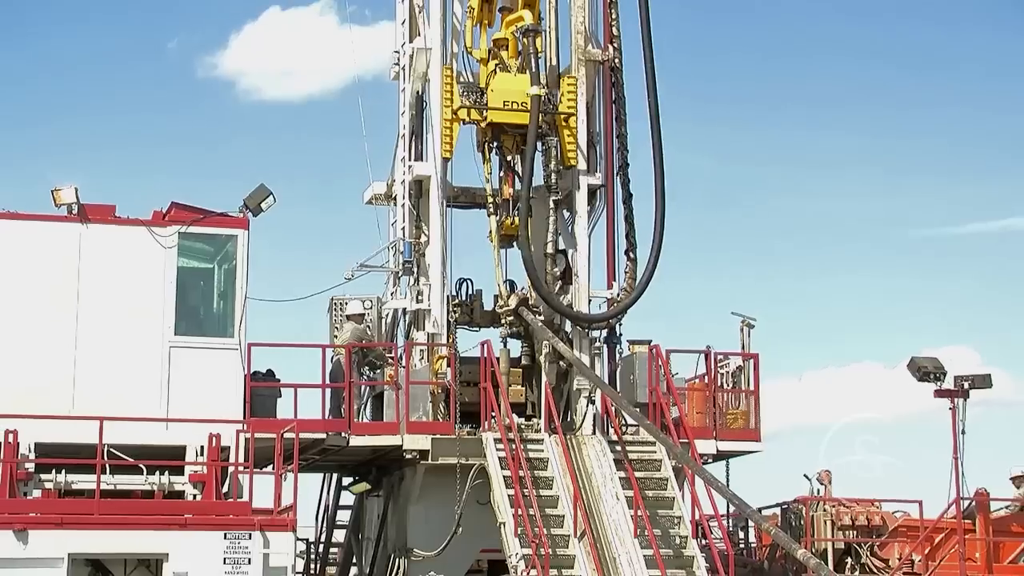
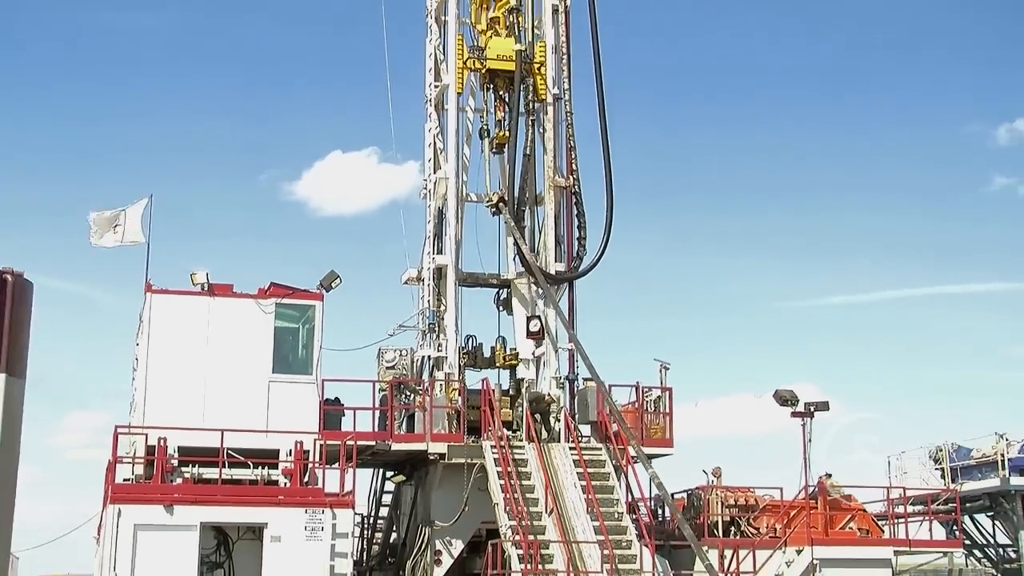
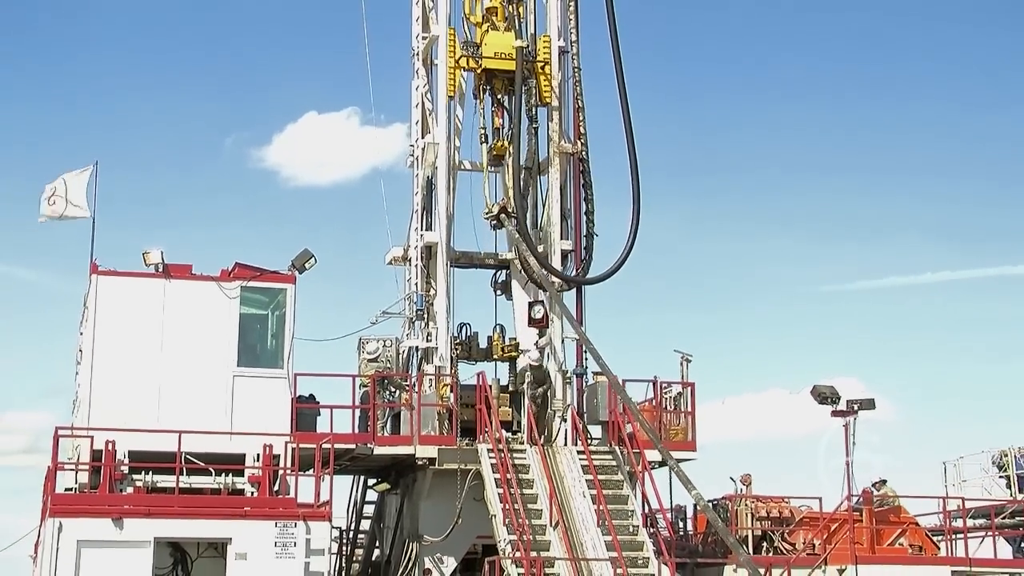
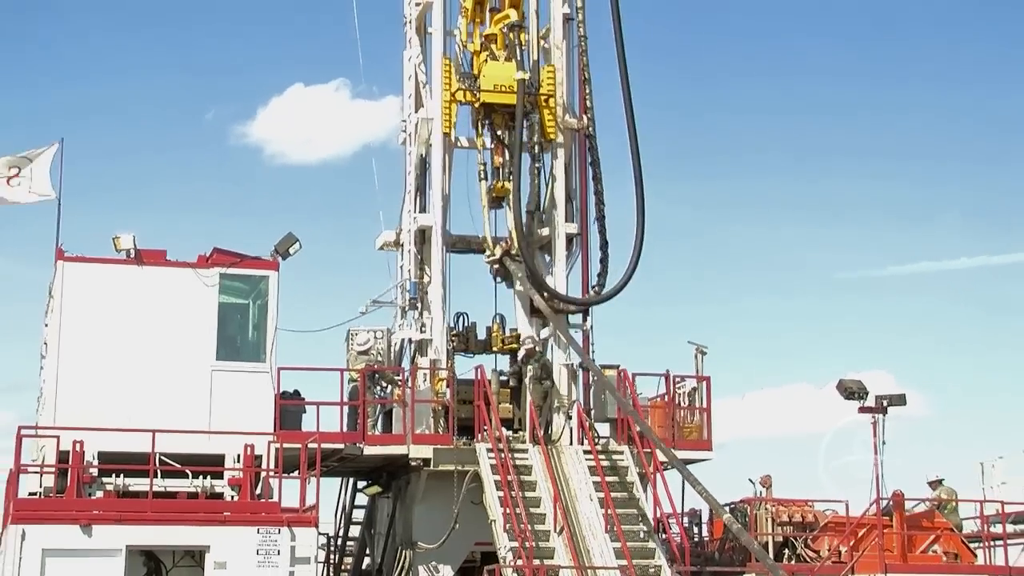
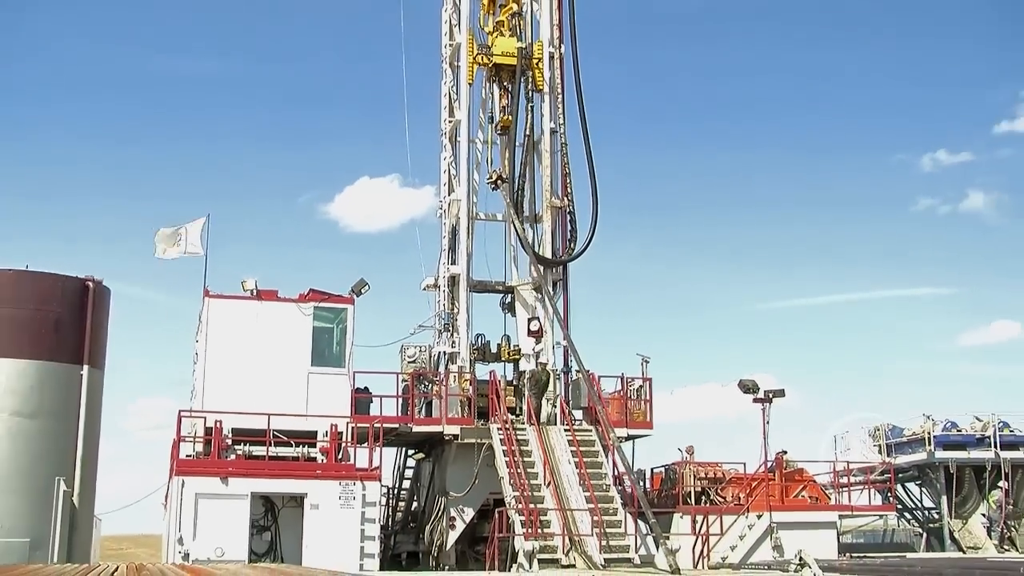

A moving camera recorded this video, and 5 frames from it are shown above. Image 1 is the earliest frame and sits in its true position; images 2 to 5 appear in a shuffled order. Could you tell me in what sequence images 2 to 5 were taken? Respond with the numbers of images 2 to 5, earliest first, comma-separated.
4, 3, 2, 5
